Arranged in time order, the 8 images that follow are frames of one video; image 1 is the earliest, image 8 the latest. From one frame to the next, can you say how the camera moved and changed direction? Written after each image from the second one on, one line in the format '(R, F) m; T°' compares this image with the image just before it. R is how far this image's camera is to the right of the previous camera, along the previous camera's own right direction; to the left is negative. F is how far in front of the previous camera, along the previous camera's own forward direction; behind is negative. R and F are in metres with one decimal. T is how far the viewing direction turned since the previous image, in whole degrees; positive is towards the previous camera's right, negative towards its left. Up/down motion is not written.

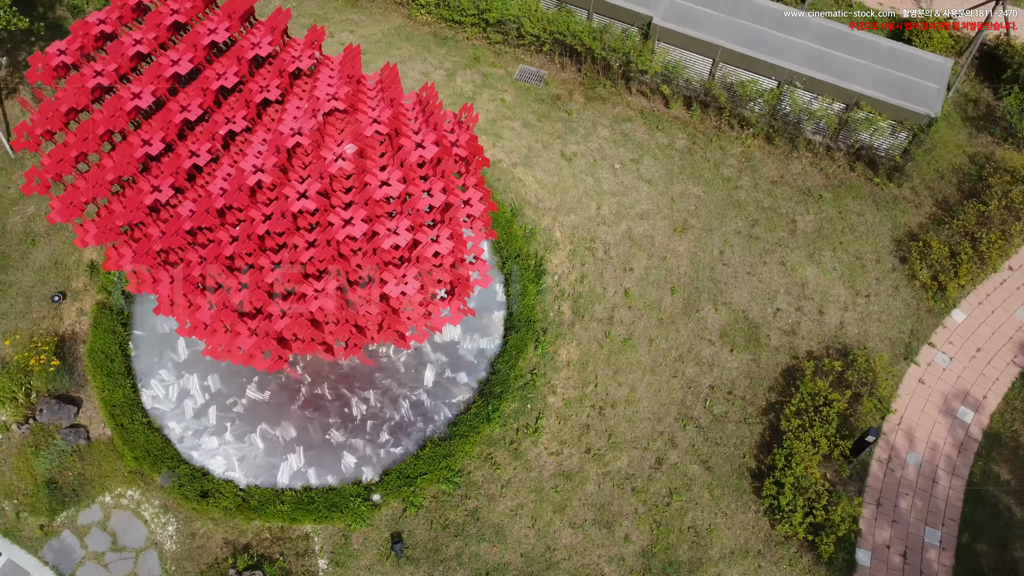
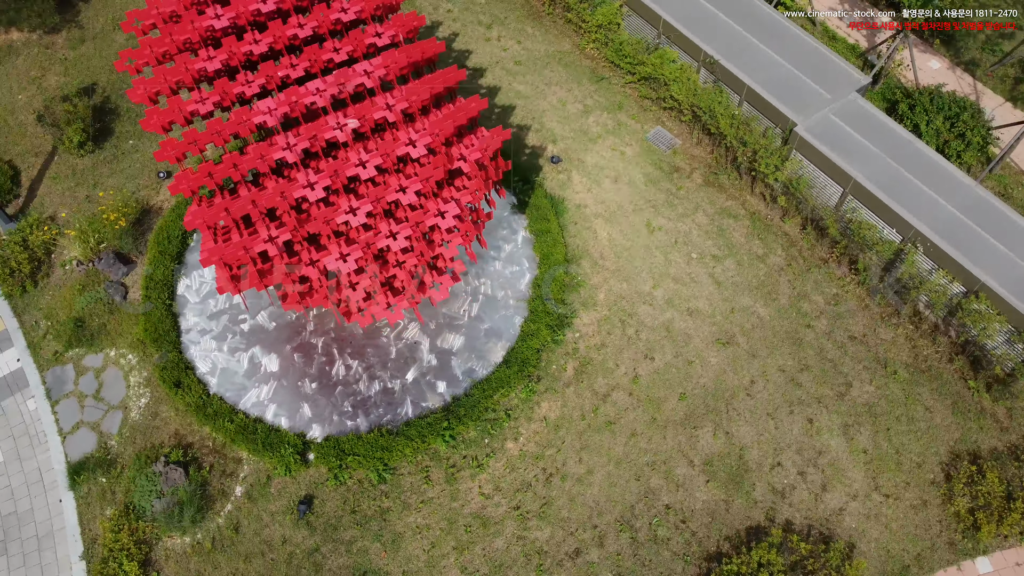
(+2.8, +0.4) m; -14°
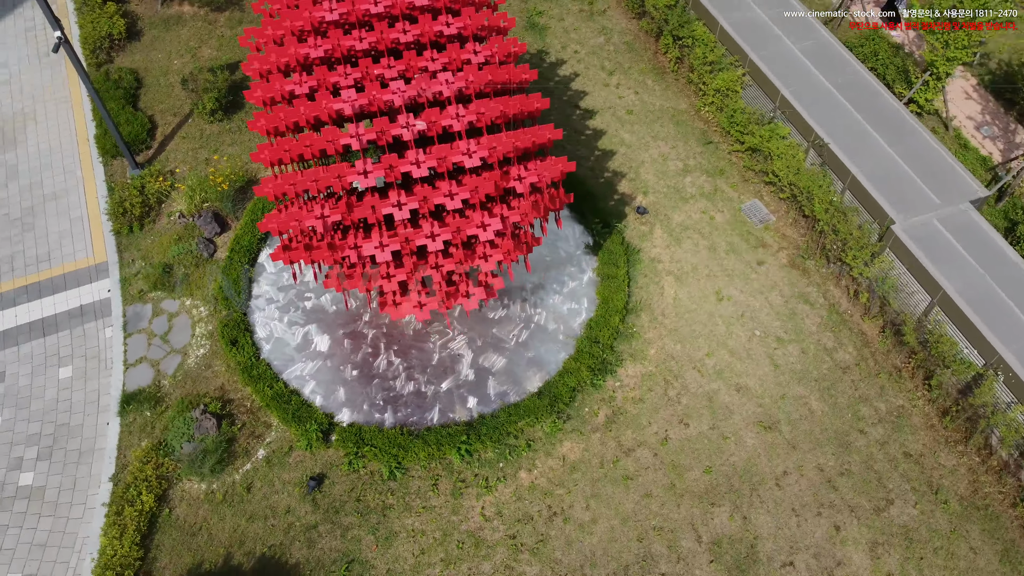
(+1.1, 0.0) m; -9°
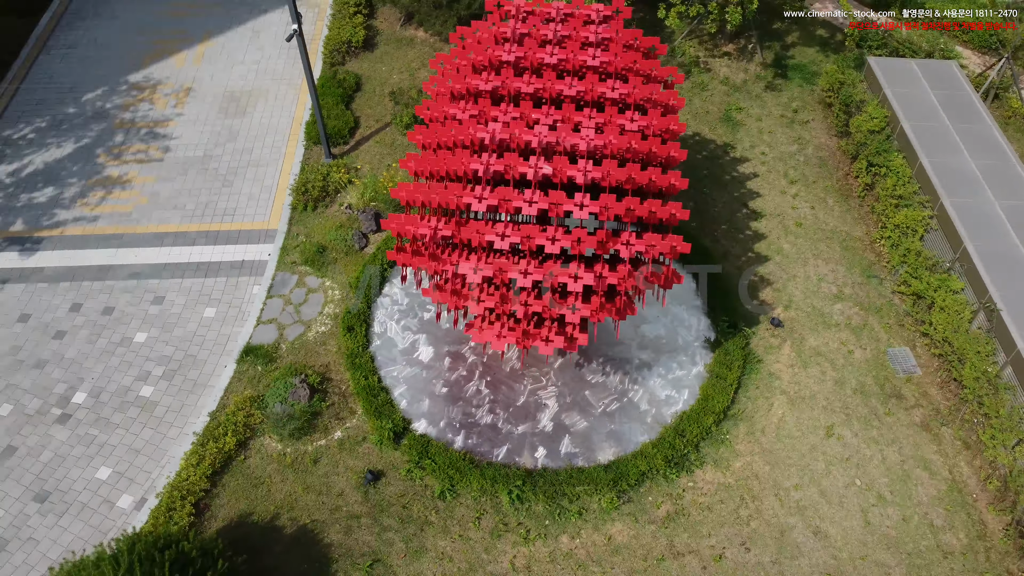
(+1.3, 0.0) m; -13°
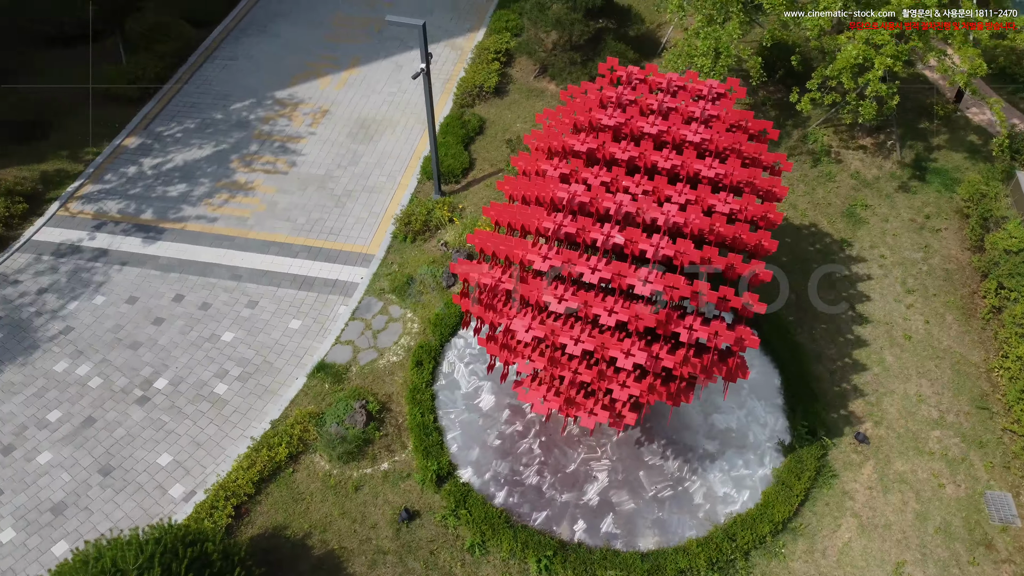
(+0.8, +0.2) m; -9°
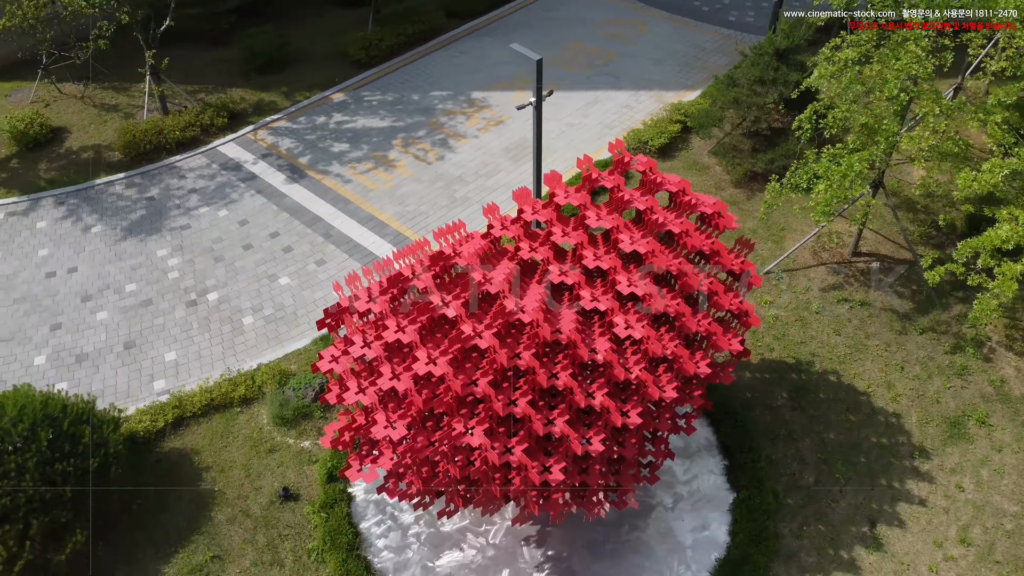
(+5.3, +1.5) m; -22°
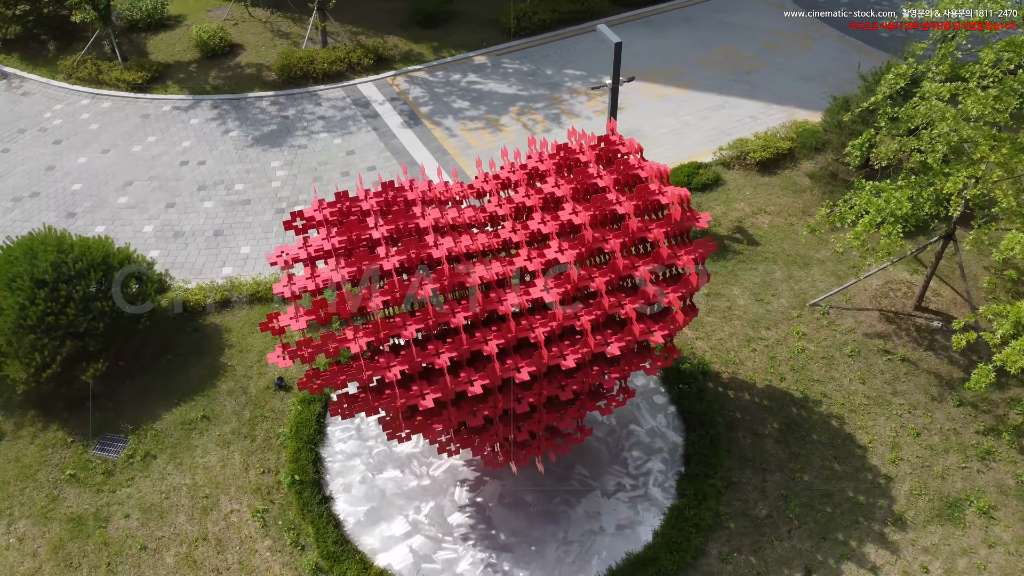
(+3.5, -0.1) m; -14°
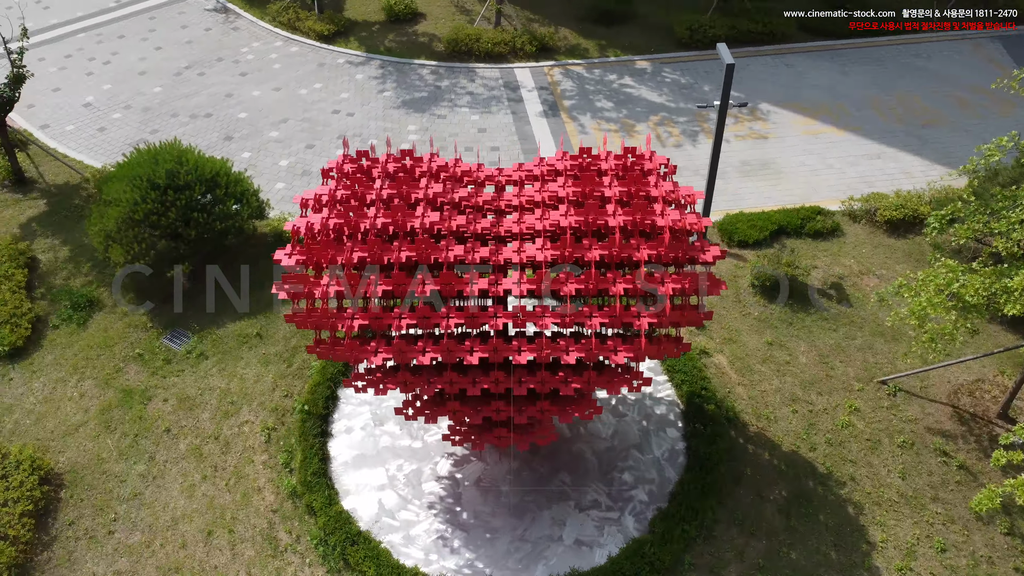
(+2.9, +0.2) m; -14°
